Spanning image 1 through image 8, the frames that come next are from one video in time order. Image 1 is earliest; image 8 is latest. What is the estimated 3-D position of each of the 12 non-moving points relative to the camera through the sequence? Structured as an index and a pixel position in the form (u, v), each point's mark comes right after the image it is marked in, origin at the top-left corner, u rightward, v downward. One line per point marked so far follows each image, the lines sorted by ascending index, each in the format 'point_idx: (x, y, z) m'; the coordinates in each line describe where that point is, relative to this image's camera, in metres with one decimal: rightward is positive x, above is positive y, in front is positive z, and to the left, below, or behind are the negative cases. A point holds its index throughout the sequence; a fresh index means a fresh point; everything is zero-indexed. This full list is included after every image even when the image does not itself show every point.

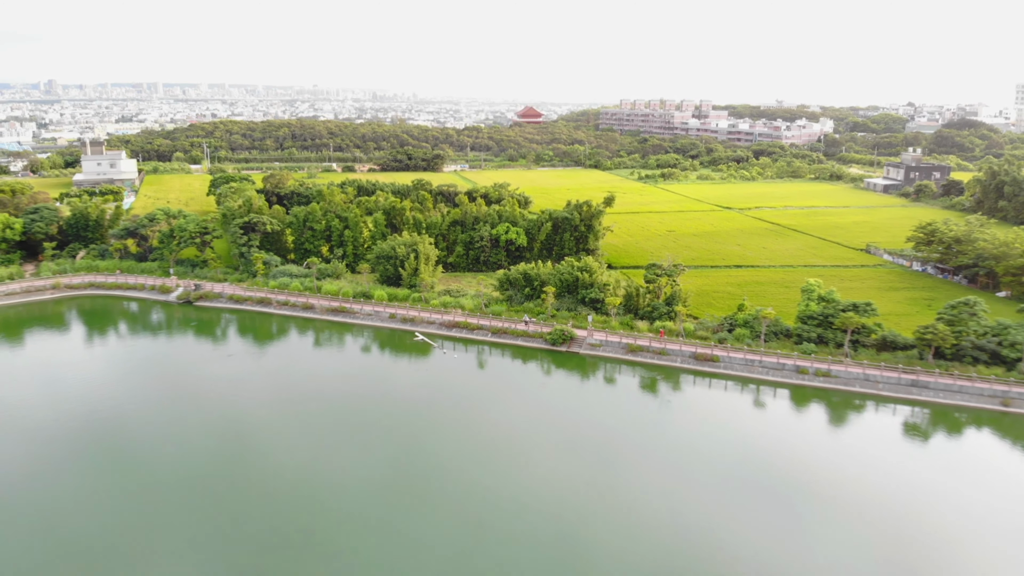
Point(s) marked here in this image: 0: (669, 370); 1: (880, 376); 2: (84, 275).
0: (+2.7, -1.4, +12.6) m
1: (+5.8, -1.4, +11.9) m
2: (-9.9, +0.3, +17.2) m
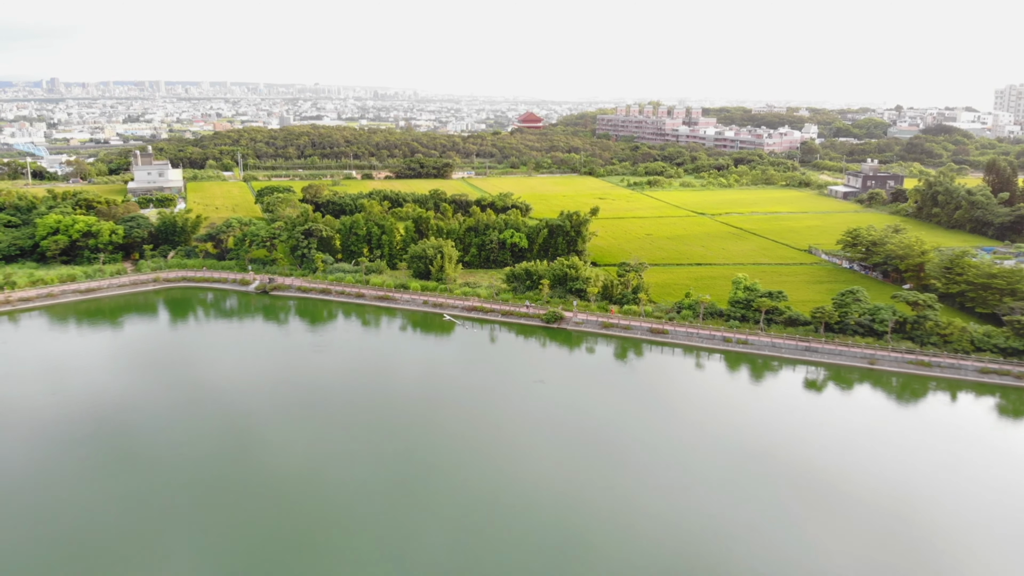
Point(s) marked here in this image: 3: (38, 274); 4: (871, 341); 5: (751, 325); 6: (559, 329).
0: (+2.8, -1.3, +16.7) m
1: (+5.9, -1.2, +15.9) m
2: (-9.8, +0.5, +21.2) m
3: (-13.2, +0.4, +20.2) m
4: (+7.8, -1.1, +15.7) m
5: (+5.5, -0.8, +16.6) m
6: (+1.2, -1.0, +17.7) m
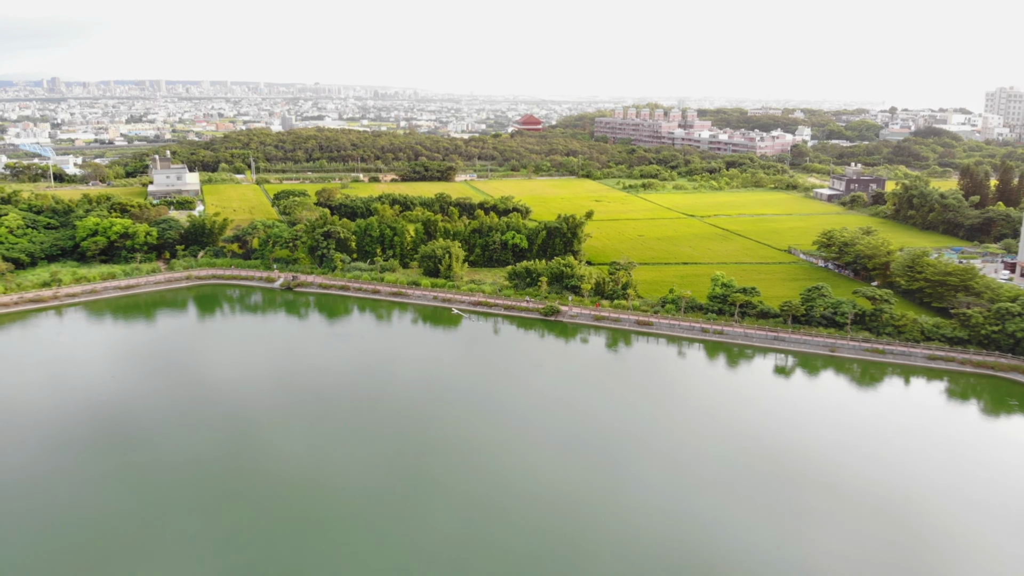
0: (+2.8, -1.2, +18.5) m
1: (+6.0, -1.1, +17.8) m
2: (-9.7, +0.6, +23.1) m
3: (-13.2, +0.5, +22.1) m
4: (+7.8, -1.0, +17.6) m
5: (+5.5, -0.8, +18.4) m
6: (+1.2, -0.9, +19.6) m
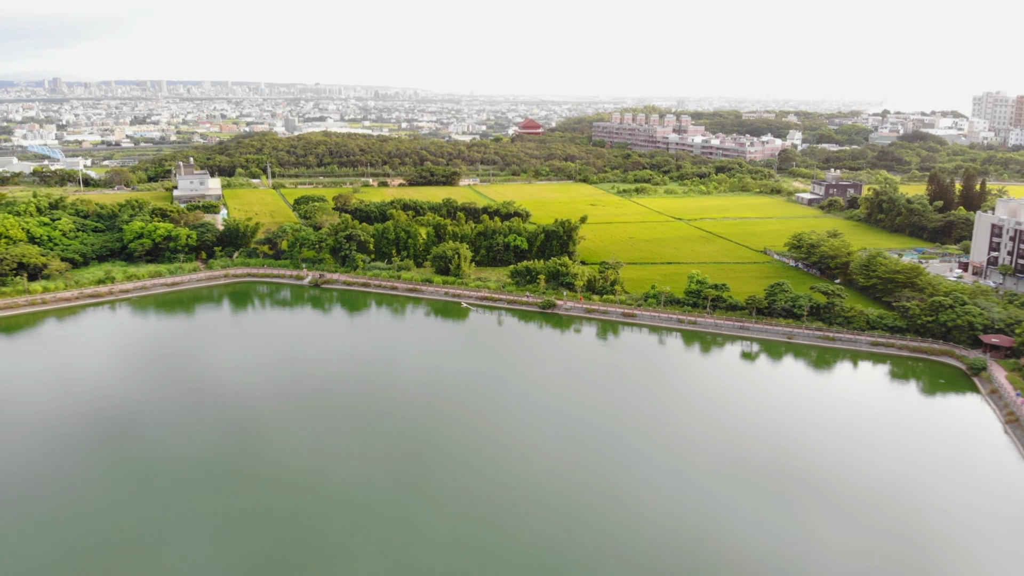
0: (+2.9, -1.1, +21.1) m
1: (+6.0, -1.0, +20.4) m
2: (-9.7, +0.7, +25.7) m
3: (-13.1, +0.6, +24.7) m
4: (+7.9, -0.9, +20.2) m
5: (+5.6, -0.6, +21.0) m
6: (+1.3, -0.8, +22.2) m
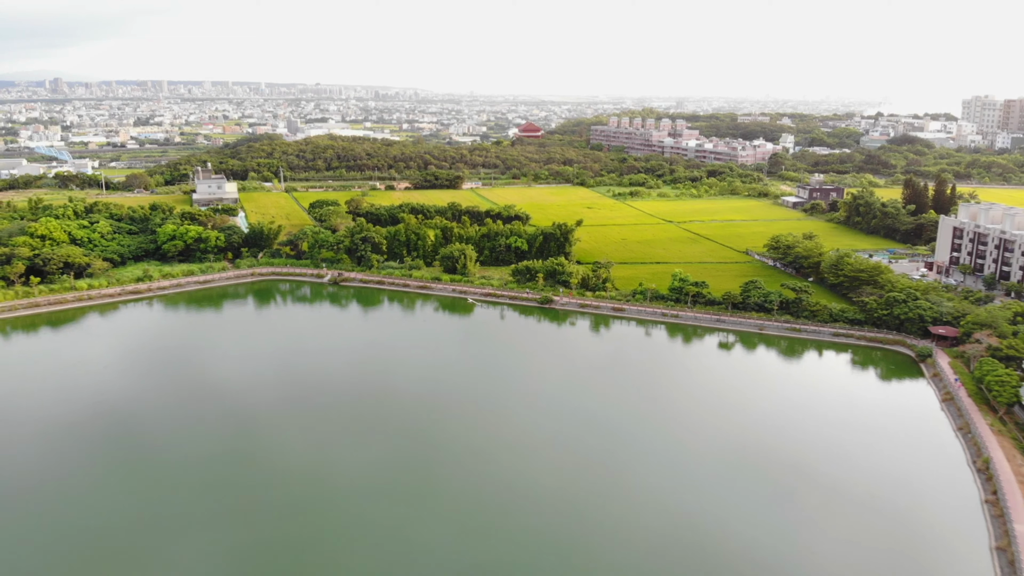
0: (+2.9, -1.0, +23.4) m
1: (+6.1, -0.9, +22.7) m
2: (-9.6, +0.8, +28.0) m
3: (-13.1, +0.7, +27.0) m
4: (+7.9, -0.8, +22.5) m
5: (+5.6, -0.6, +23.3) m
6: (+1.3, -0.7, +24.5) m
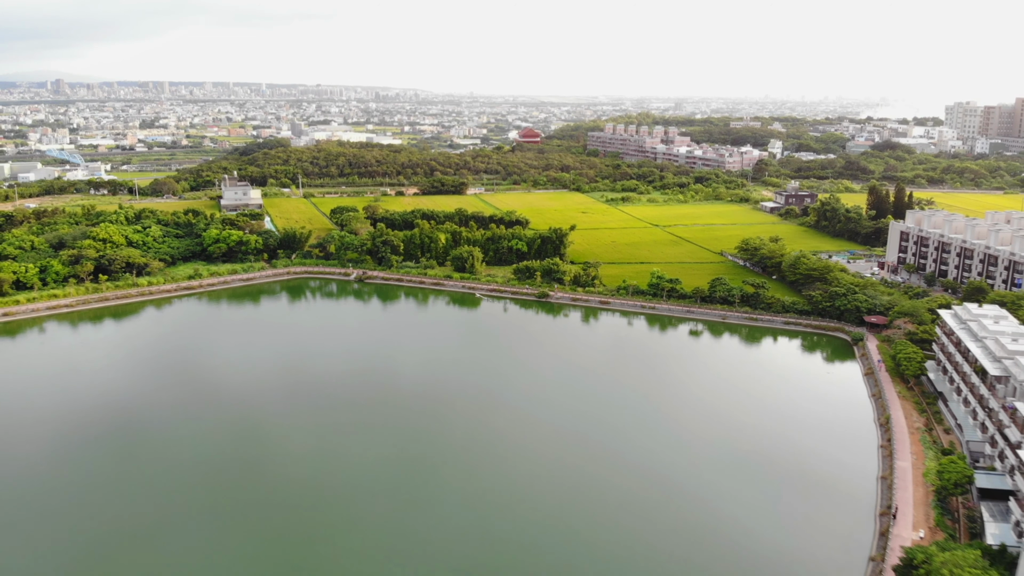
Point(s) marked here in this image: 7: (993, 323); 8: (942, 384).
0: (+3.0, -0.8, +27.3) m
1: (+6.1, -0.8, +26.5) m
2: (-9.6, +1.0, +31.8) m
3: (-13.0, +0.9, +30.8) m
4: (+8.0, -0.7, +26.3) m
5: (+5.7, -0.4, +27.2) m
6: (+1.4, -0.6, +28.3) m
7: (+12.6, -0.9, +18.8) m
8: (+11.4, -2.5, +19.1) m
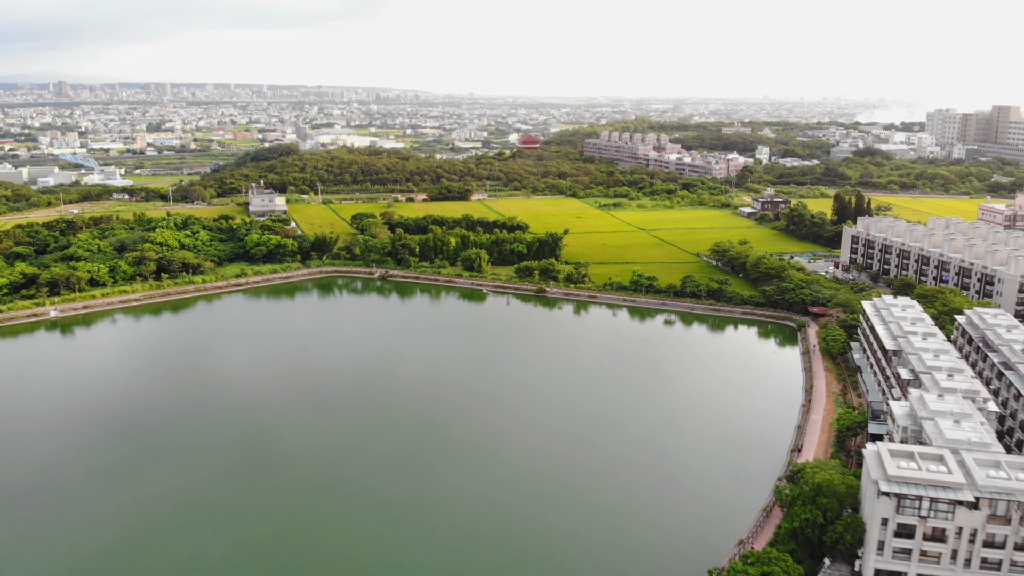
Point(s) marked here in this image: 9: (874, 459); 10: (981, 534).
0: (+3.1, -0.7, +32.0) m
1: (+6.2, -0.6, +31.2) m
2: (-9.5, +1.1, +36.5) m
3: (-12.9, +1.0, +35.5) m
4: (+8.1, -0.5, +31.0) m
5: (+5.8, -0.3, +31.8) m
6: (+1.5, -0.4, +33.0) m
7: (+12.7, -0.7, +23.5) m
8: (+11.5, -2.3, +23.8) m
9: (+7.1, -3.3, +14.0) m
10: (+8.5, -4.4, +12.9) m
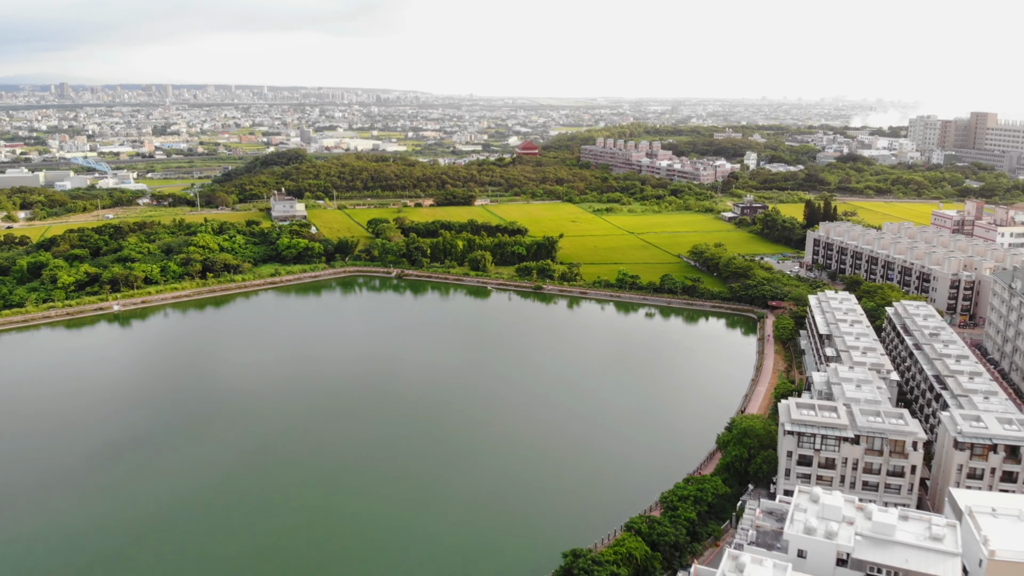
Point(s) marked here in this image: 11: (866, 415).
0: (+3.2, -0.5, +36.6) m
1: (+6.3, -0.5, +35.9) m
2: (-9.4, +1.2, +41.2) m
3: (-12.9, +1.1, +40.2) m
4: (+8.1, -0.4, +35.7) m
5: (+5.8, -0.1, +36.5) m
6: (+1.5, -0.3, +37.7) m
7: (+12.8, -0.6, +28.1) m
8: (+11.6, -2.1, +28.4) m
9: (+7.2, -3.2, +18.6) m
10: (+8.5, -4.3, +17.5) m
11: (+9.1, -3.3, +18.4) m
